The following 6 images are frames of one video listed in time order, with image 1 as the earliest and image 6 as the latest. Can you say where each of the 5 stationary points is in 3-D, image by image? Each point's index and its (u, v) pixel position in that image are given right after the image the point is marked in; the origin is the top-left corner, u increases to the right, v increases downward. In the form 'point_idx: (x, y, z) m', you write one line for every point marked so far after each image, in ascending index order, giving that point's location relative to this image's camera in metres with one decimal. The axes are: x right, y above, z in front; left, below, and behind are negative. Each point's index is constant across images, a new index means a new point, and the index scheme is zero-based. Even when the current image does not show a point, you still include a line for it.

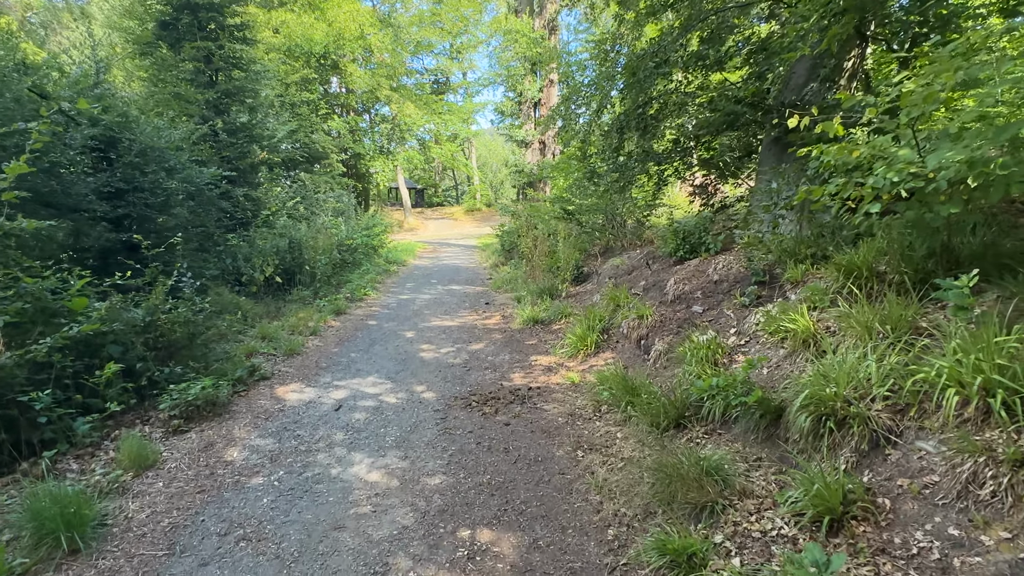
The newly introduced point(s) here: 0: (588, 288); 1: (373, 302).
0: (+1.1, 0.0, +8.5) m
1: (-2.3, -0.2, +9.6) m
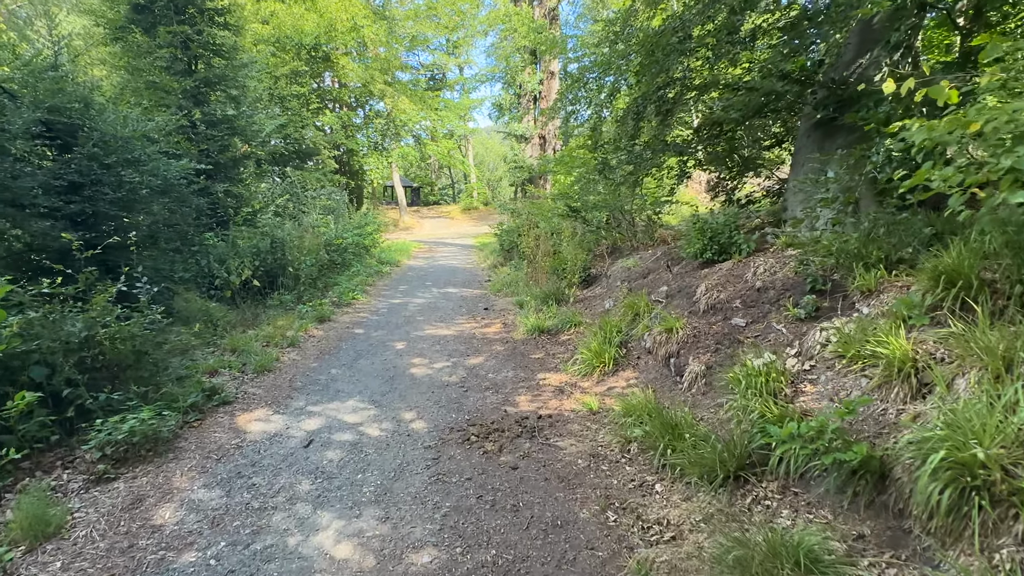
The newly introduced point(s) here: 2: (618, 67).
0: (+1.1, -0.1, +7.7) m
1: (-2.3, -0.3, +8.8) m
2: (+1.2, +2.6, +6.9) m
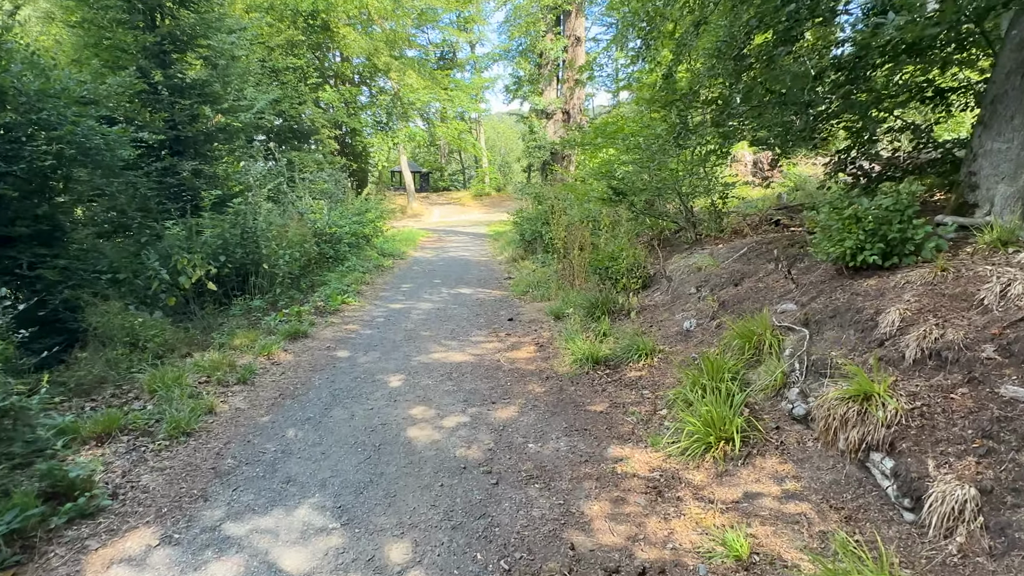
0: (+1.5, -0.2, +5.8) m
1: (-1.9, -0.3, +6.9) m
2: (+1.6, +2.5, +4.9) m
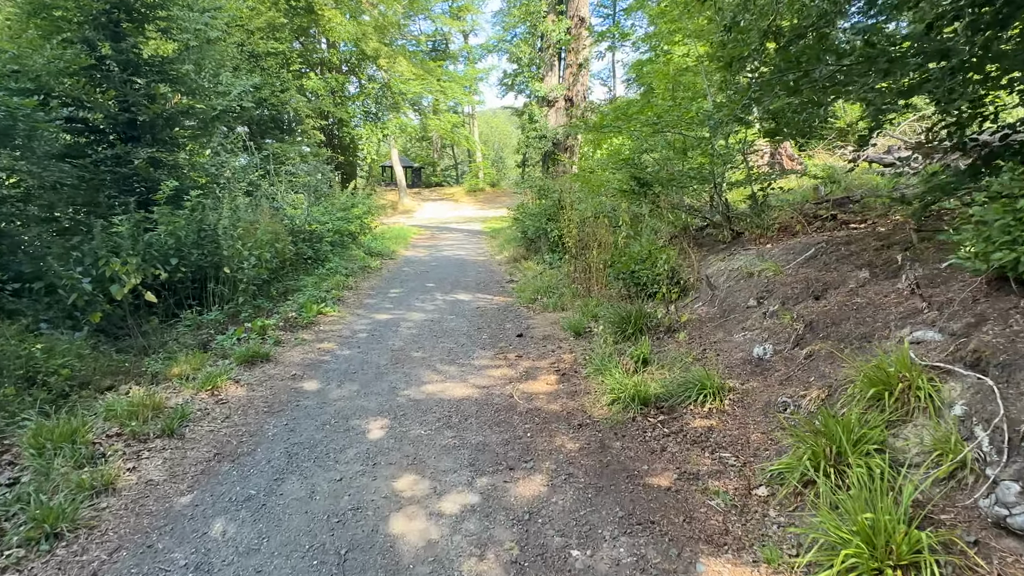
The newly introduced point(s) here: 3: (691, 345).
0: (+1.6, -0.2, +4.7) m
1: (-1.8, -0.4, +5.8) m
2: (+1.7, +2.4, +3.7) m
3: (+1.3, -0.4, +4.2) m
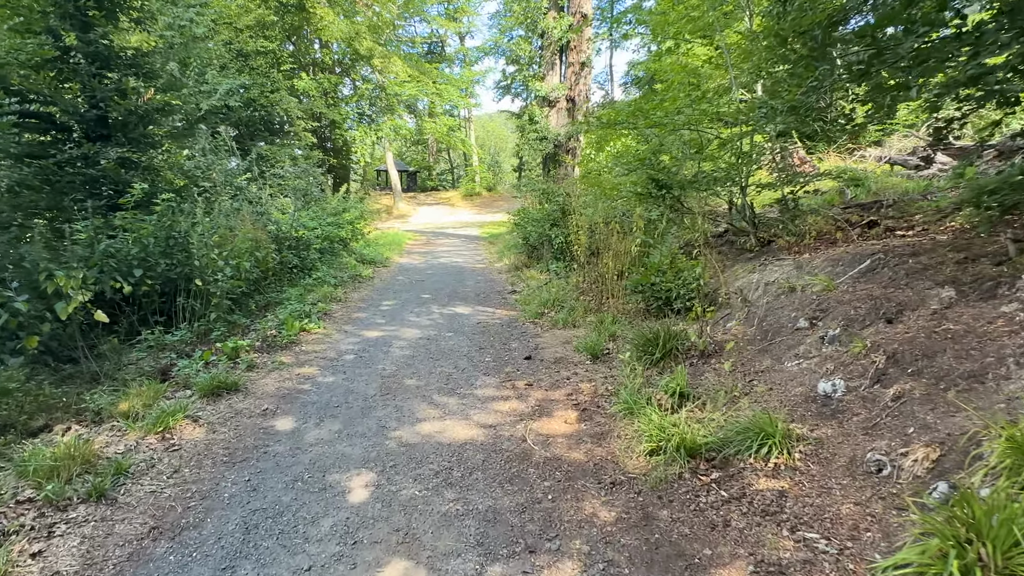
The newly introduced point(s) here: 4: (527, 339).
0: (+1.6, -0.4, +4.0) m
1: (-1.8, -0.6, +5.1) m
2: (+1.8, +2.3, +3.1) m
3: (+1.4, -0.5, +3.6) m
4: (+0.1, -0.5, +5.4) m
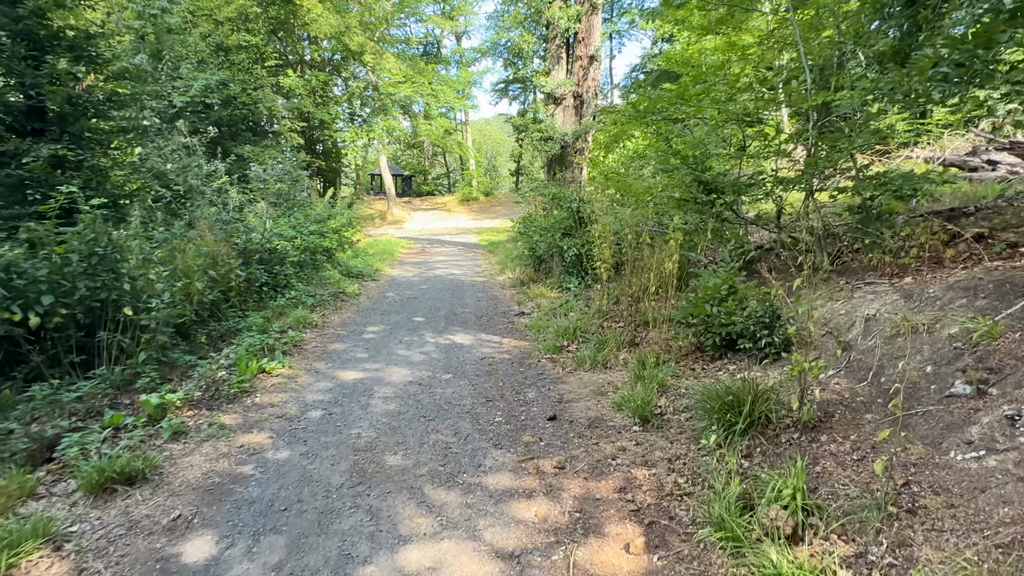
0: (+1.8, -0.6, +2.9) m
1: (-1.6, -0.8, +3.9) m
2: (+1.9, +2.1, +2.0) m
3: (+1.5, -0.8, +2.4) m
4: (+0.2, -0.7, +4.2) m
